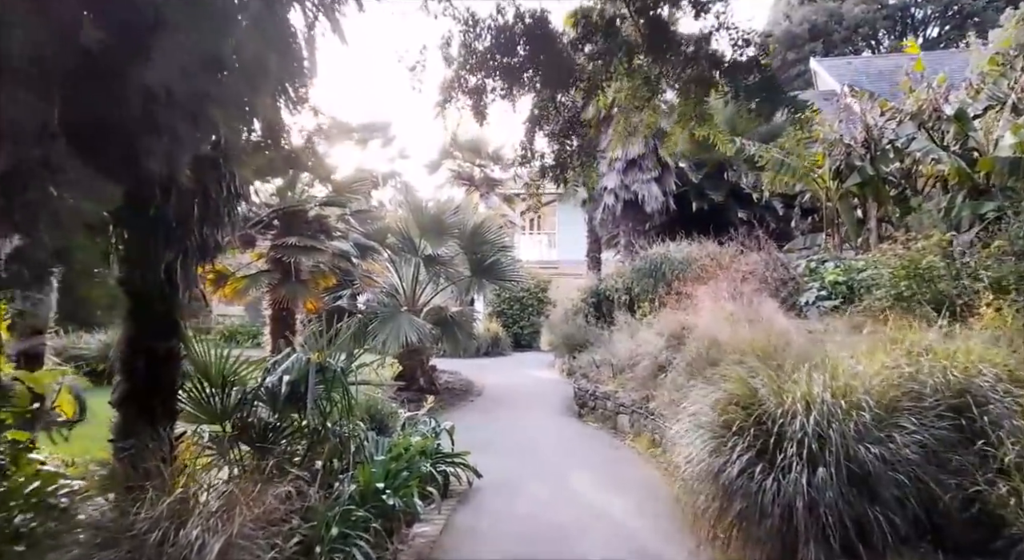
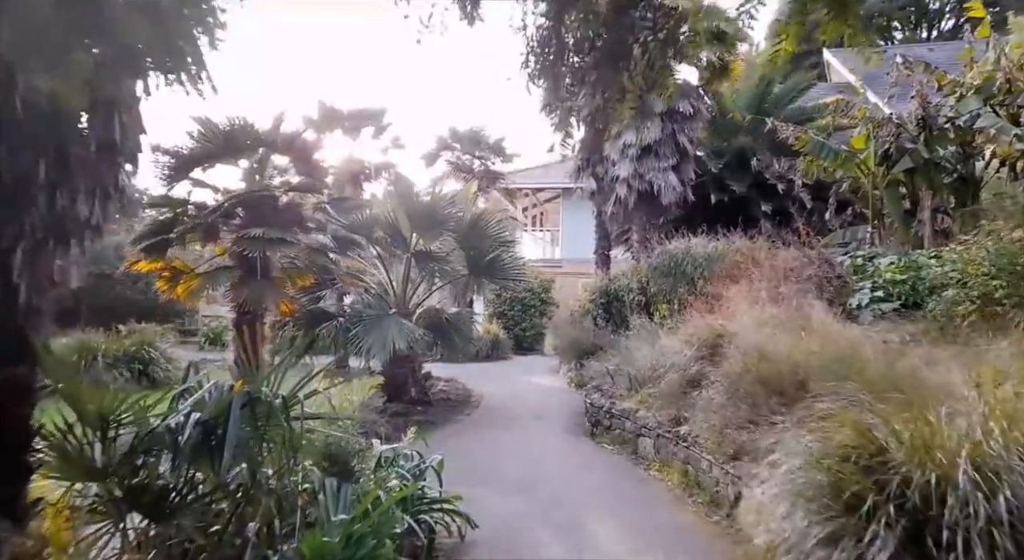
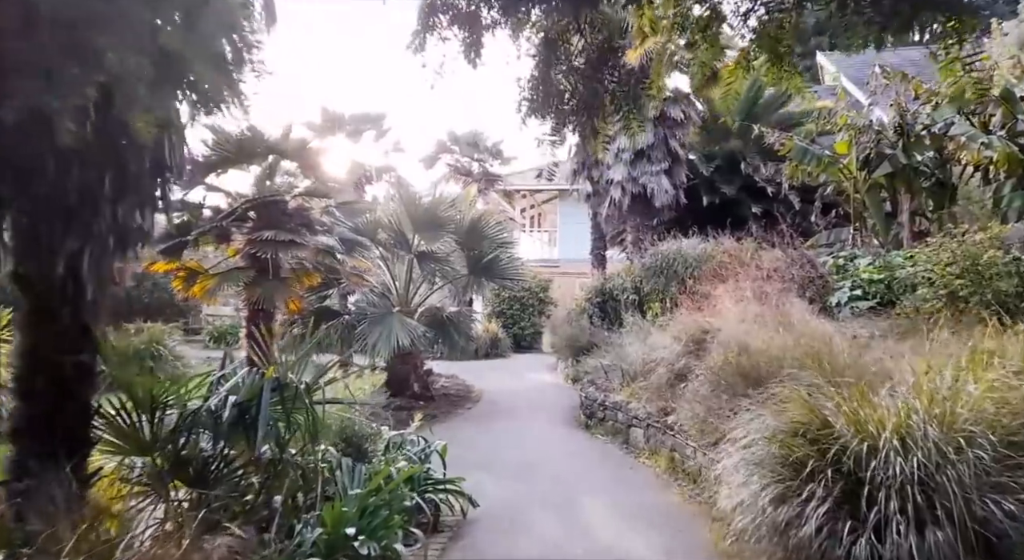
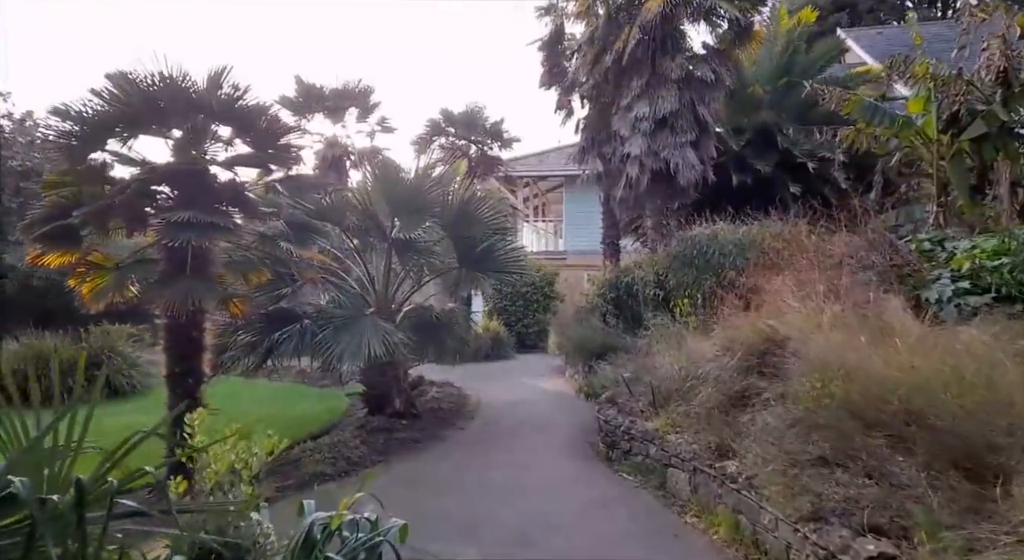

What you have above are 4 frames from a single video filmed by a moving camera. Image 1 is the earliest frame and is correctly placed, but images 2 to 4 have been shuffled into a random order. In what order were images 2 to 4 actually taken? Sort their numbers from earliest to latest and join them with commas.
3, 2, 4
